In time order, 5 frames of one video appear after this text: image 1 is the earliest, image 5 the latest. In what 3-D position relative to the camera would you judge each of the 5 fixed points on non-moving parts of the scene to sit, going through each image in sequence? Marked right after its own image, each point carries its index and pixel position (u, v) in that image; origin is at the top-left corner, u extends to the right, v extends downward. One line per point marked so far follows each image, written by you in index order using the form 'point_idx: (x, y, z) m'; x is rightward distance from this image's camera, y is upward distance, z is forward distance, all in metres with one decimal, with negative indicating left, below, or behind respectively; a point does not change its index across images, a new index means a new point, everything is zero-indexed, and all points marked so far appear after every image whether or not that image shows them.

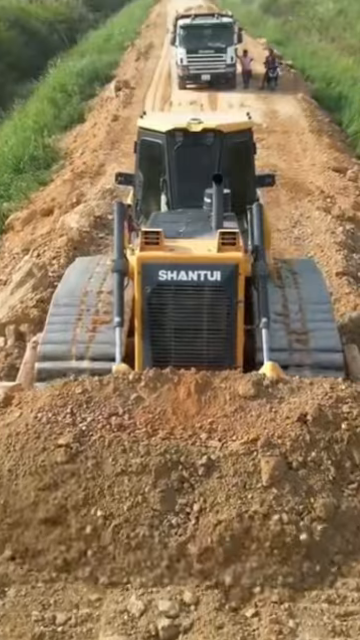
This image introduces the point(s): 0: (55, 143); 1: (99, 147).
0: (-2.0, +2.8, +17.9) m
1: (-1.2, +2.7, +17.1) m
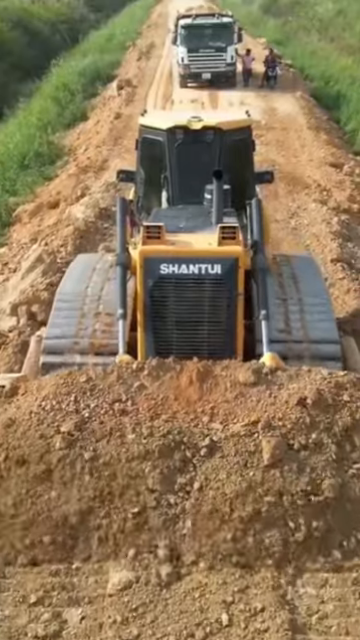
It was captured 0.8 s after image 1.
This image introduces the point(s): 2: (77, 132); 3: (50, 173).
0: (-2.0, +2.9, +18.2) m
1: (-1.2, +2.8, +17.4) m
2: (-1.7, +3.2, +19.0) m
3: (-1.9, +2.1, +16.2) m
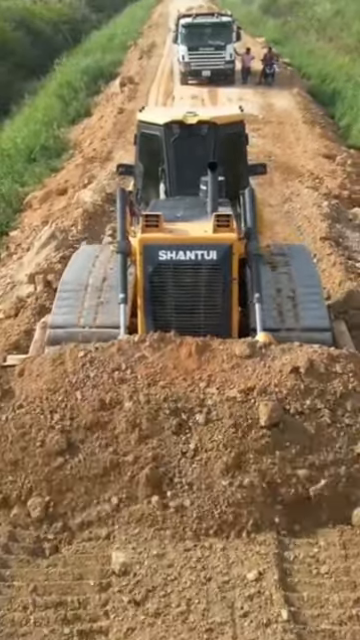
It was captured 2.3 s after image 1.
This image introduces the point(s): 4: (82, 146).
0: (-2.0, +3.1, +18.8) m
1: (-1.2, +2.9, +18.0) m
2: (-1.7, +3.4, +19.7) m
3: (-1.9, +2.3, +16.8) m
4: (-1.6, +2.8, +18.1) m
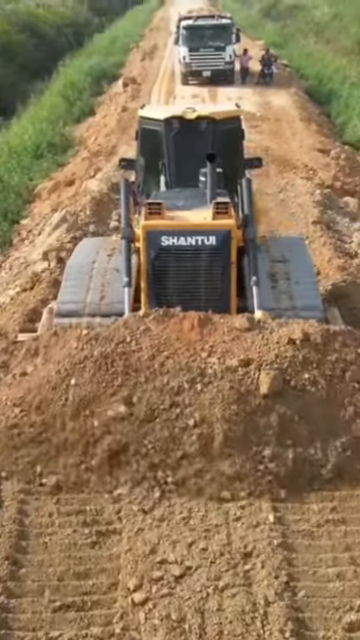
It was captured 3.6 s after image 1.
0: (-1.9, +3.2, +19.4) m
1: (-1.2, +3.1, +18.6) m
2: (-1.7, +3.5, +20.2) m
3: (-1.8, +2.4, +17.4) m
4: (-1.6, +2.9, +18.6) m
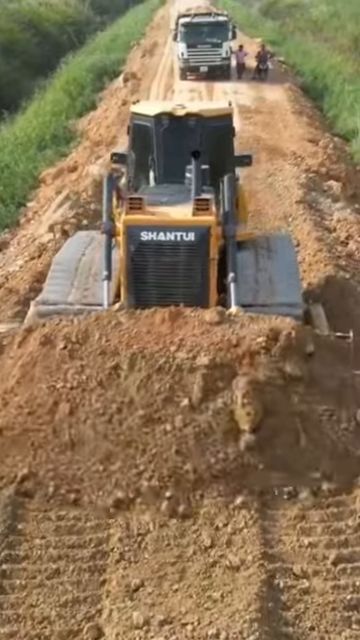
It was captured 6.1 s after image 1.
0: (-2.0, +3.5, +20.1) m
1: (-1.2, +3.3, +19.3) m
2: (-1.7, +3.7, +20.9) m
3: (-1.9, +2.7, +18.1) m
4: (-1.6, +3.1, +19.4) m
